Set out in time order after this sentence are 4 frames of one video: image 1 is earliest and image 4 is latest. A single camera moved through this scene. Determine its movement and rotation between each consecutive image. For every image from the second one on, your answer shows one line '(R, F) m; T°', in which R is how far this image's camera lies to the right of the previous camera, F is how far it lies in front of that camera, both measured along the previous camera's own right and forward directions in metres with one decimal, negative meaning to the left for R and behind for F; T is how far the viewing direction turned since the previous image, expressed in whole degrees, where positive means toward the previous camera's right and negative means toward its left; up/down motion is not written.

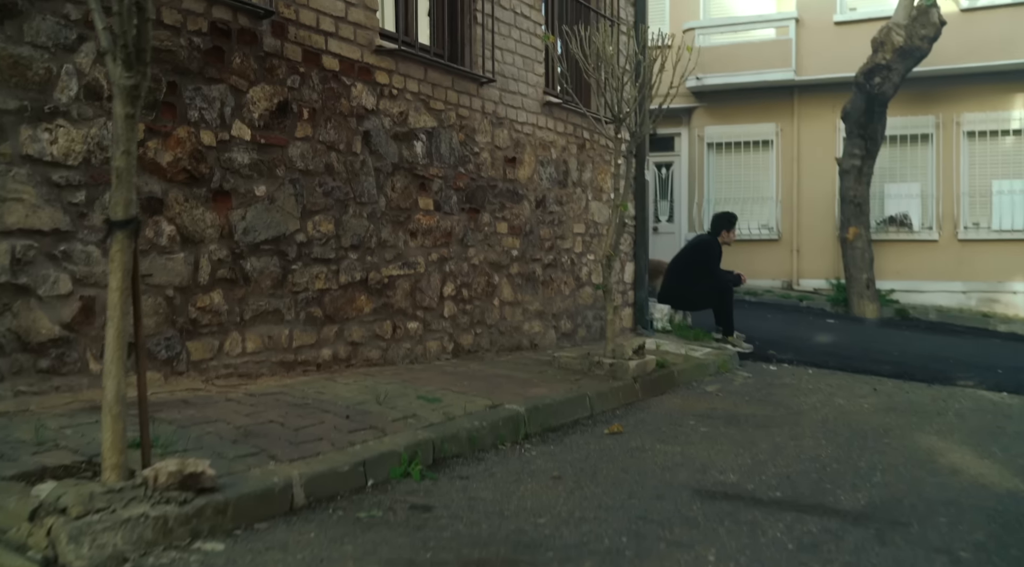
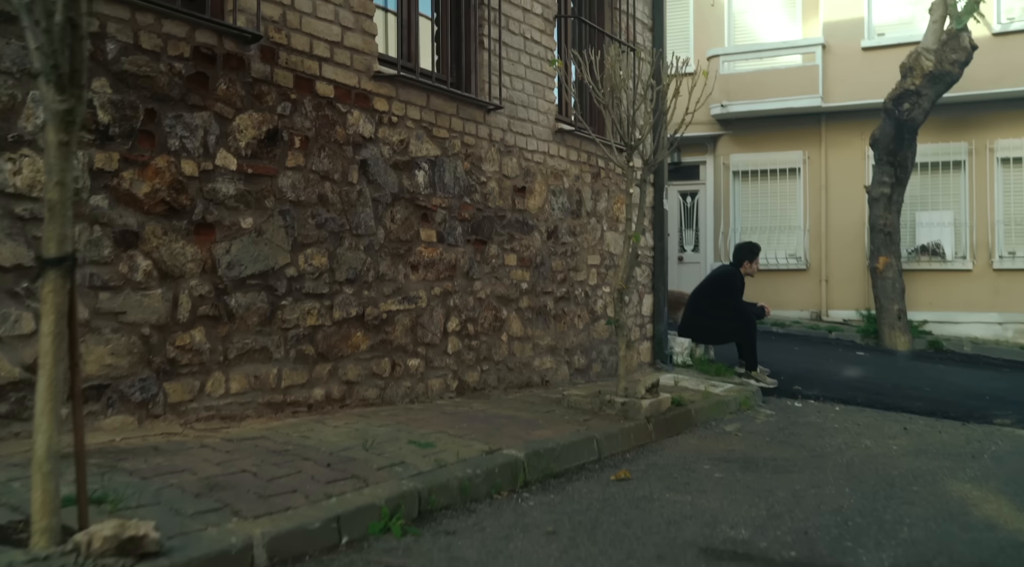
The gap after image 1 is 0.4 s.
(+0.2, +0.3) m; -2°
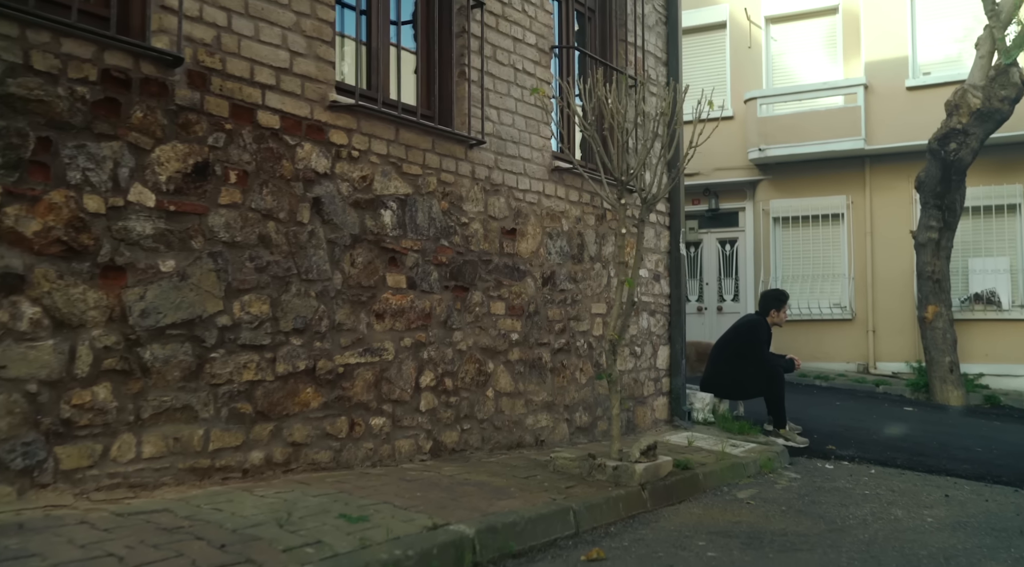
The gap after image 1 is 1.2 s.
(+0.5, +0.6) m; -3°
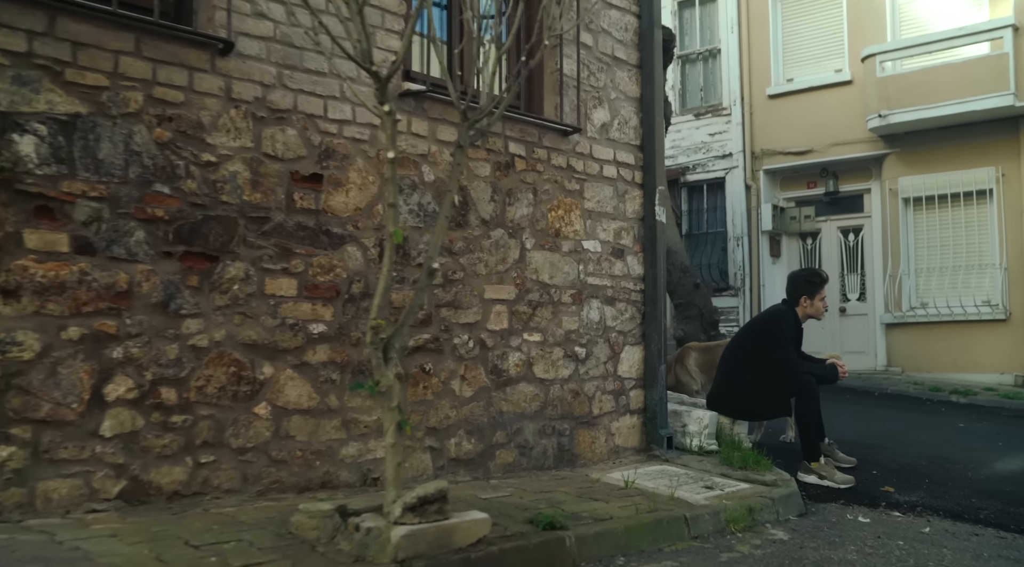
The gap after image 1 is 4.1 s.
(+1.9, +2.2) m; -11°
